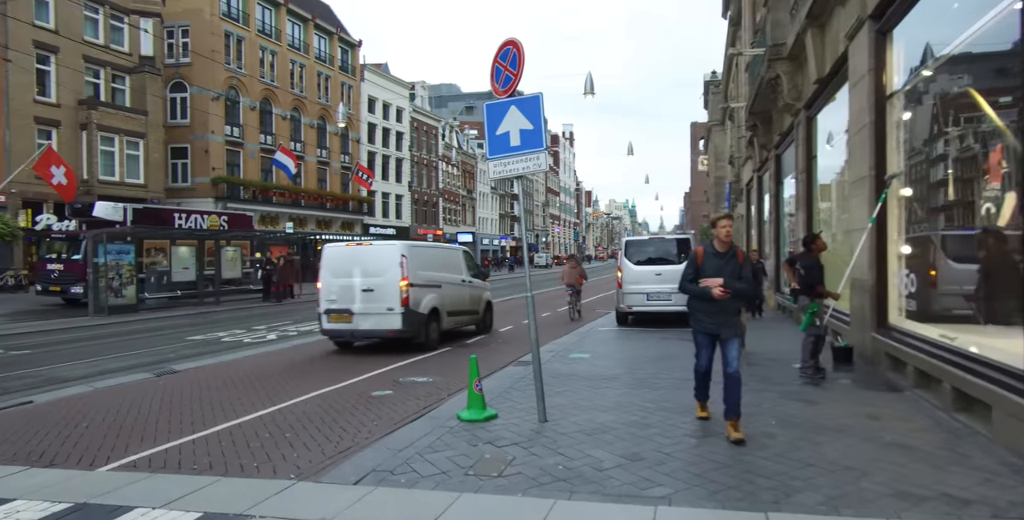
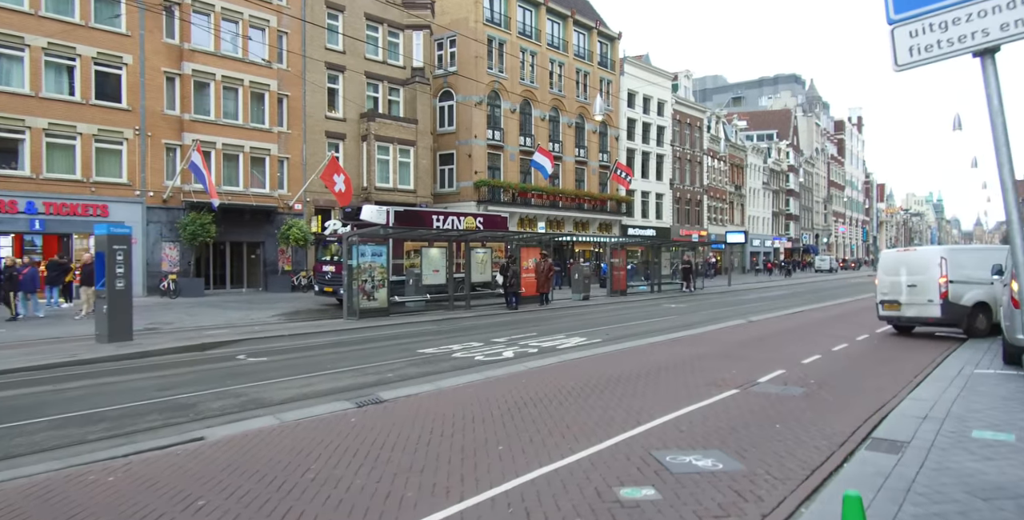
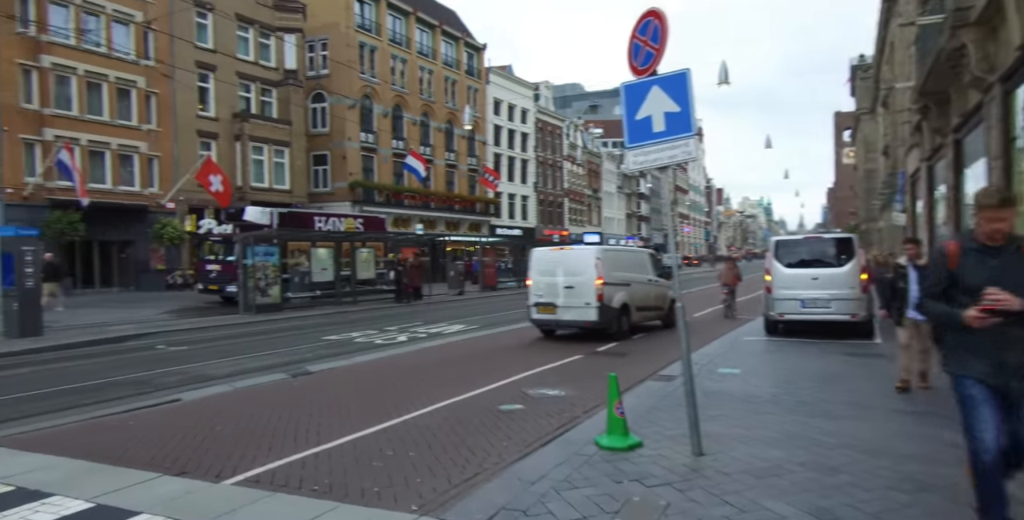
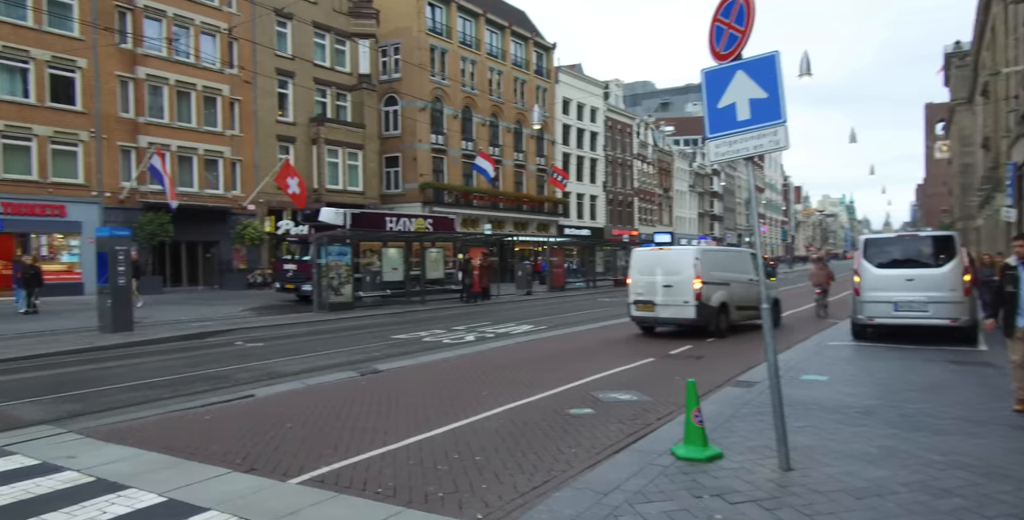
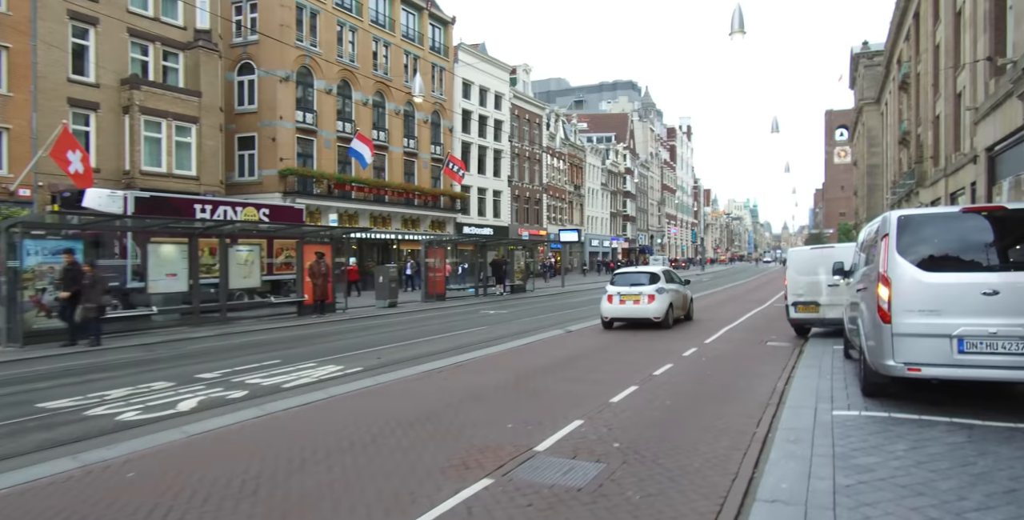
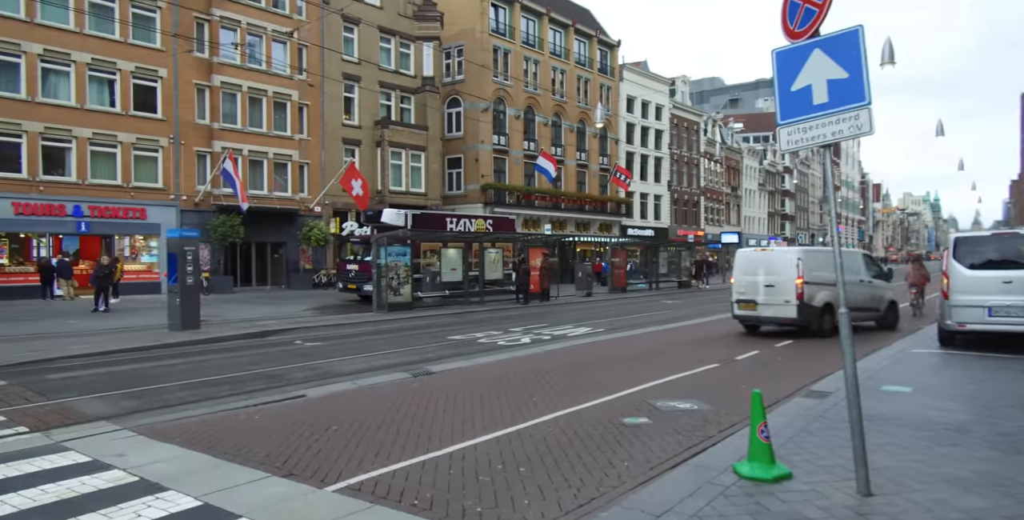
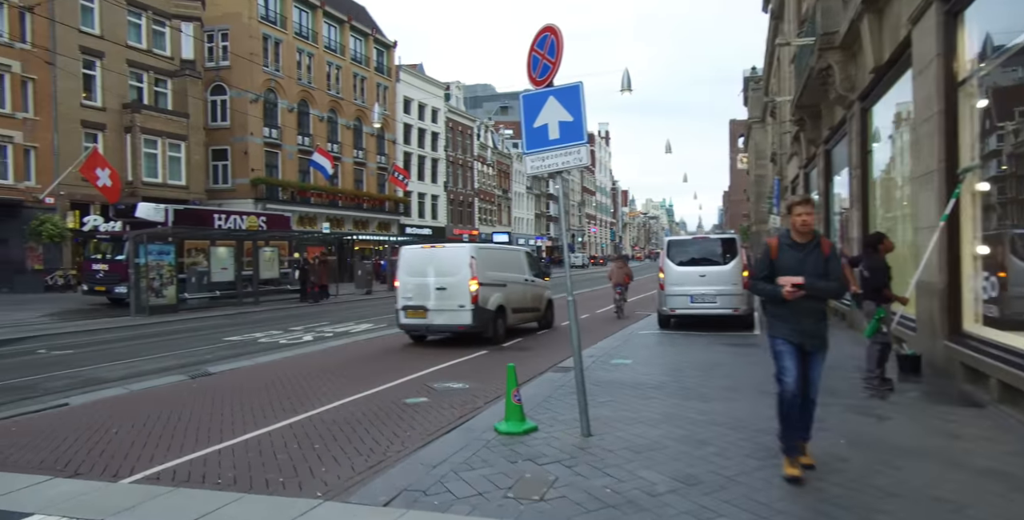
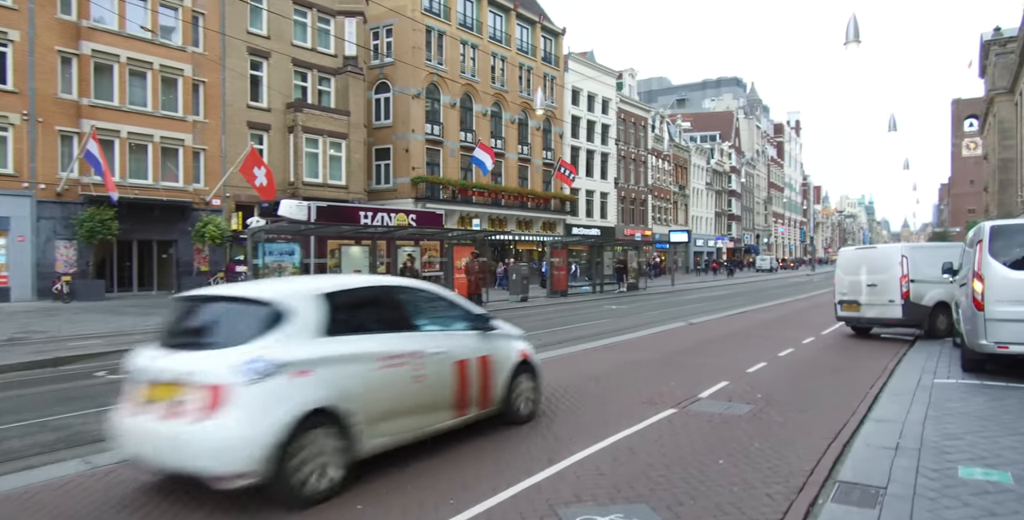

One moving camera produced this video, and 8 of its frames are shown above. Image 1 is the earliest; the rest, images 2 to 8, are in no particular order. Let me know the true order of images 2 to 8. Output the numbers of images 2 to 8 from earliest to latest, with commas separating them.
7, 3, 4, 6, 2, 8, 5
